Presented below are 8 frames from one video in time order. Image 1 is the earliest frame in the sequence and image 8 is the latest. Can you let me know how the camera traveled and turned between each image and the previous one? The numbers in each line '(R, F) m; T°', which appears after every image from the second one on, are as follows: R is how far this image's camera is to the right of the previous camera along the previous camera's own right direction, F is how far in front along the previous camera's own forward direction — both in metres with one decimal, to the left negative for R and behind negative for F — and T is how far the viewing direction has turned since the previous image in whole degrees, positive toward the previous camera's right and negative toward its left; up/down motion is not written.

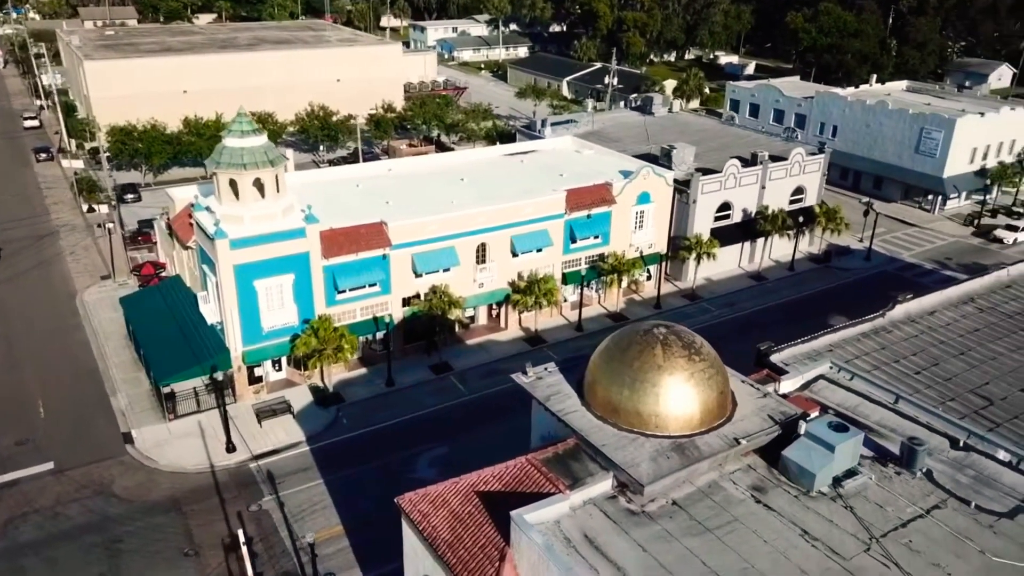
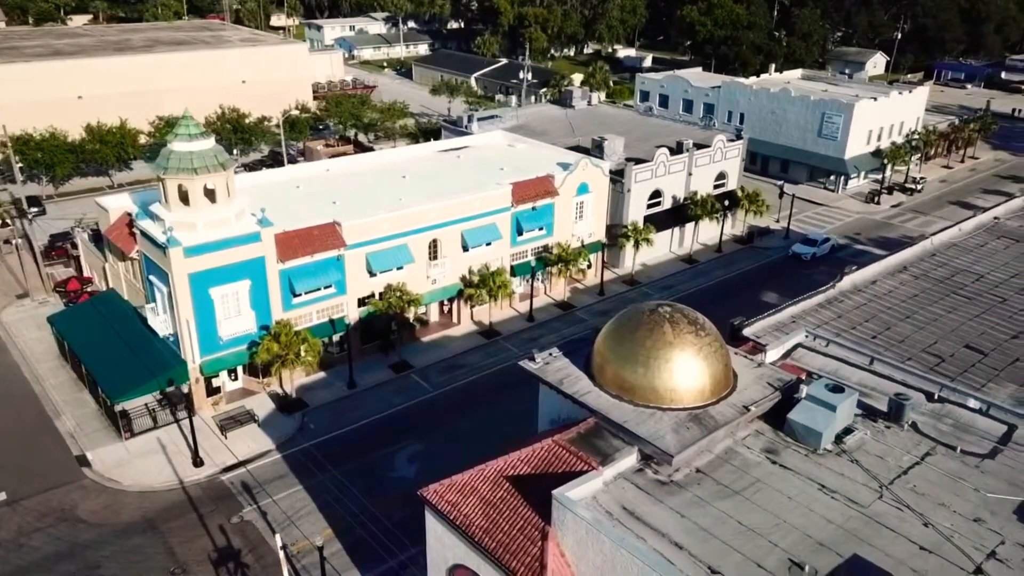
(-2.9, -0.3) m; +7°
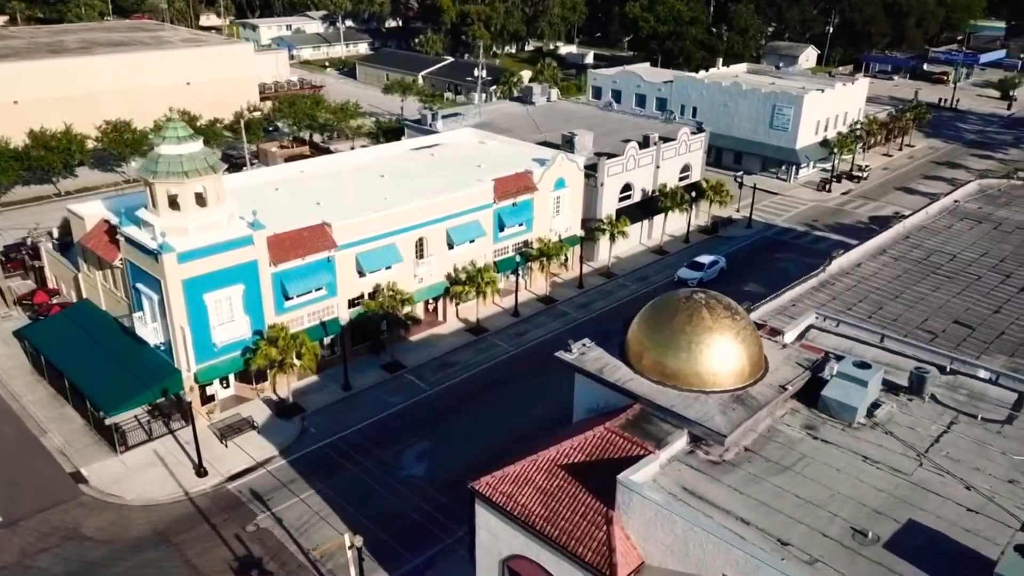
(-2.8, -0.2) m; +5°
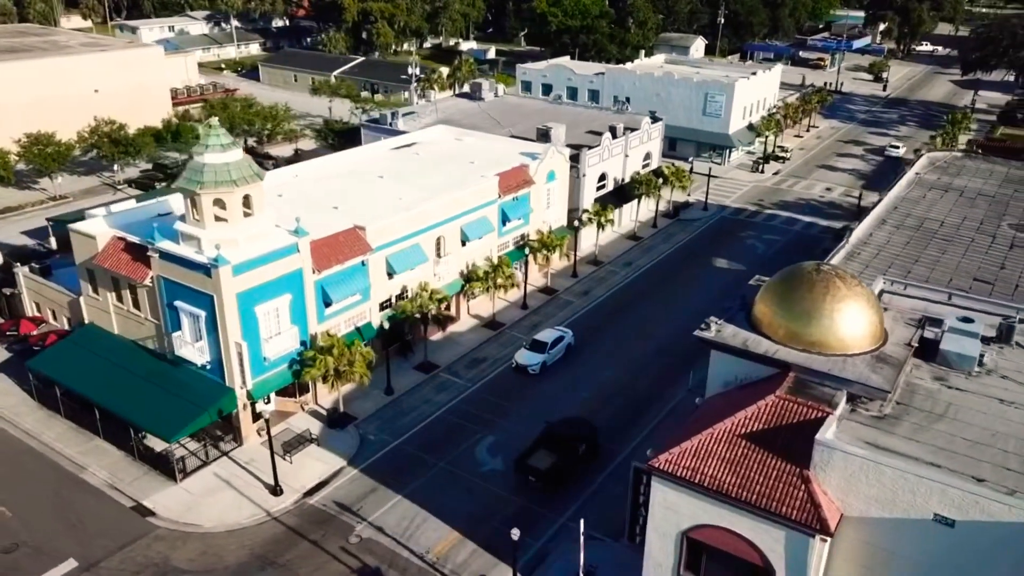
(-7.8, 0.0) m; +9°
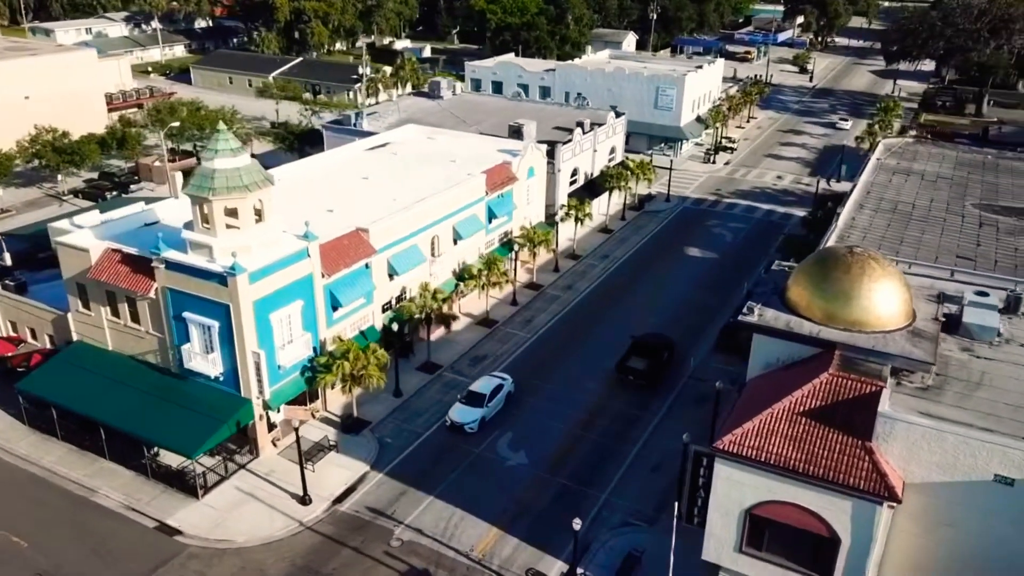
(-3.8, -0.1) m; +6°
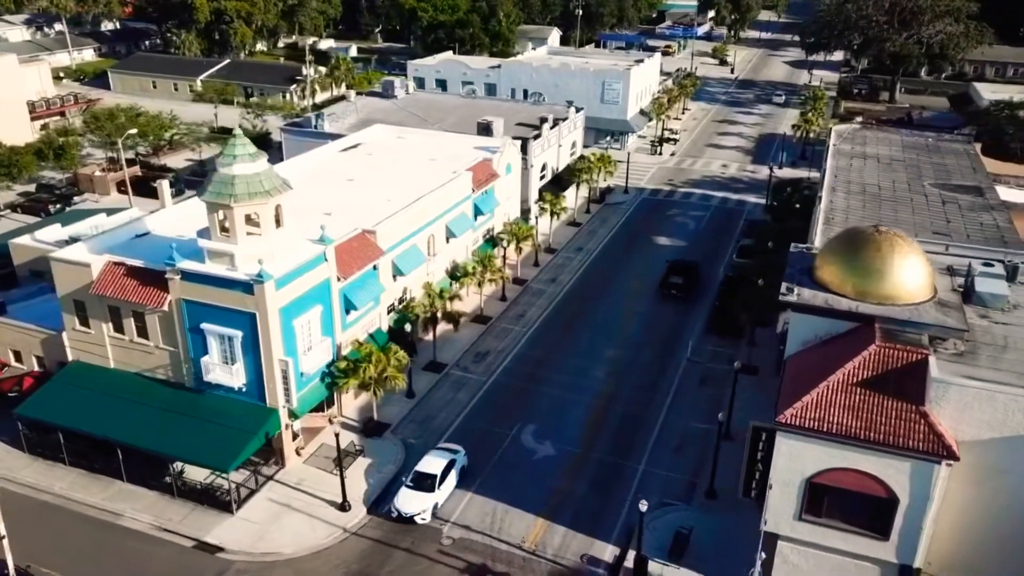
(-4.4, -0.2) m; +6°
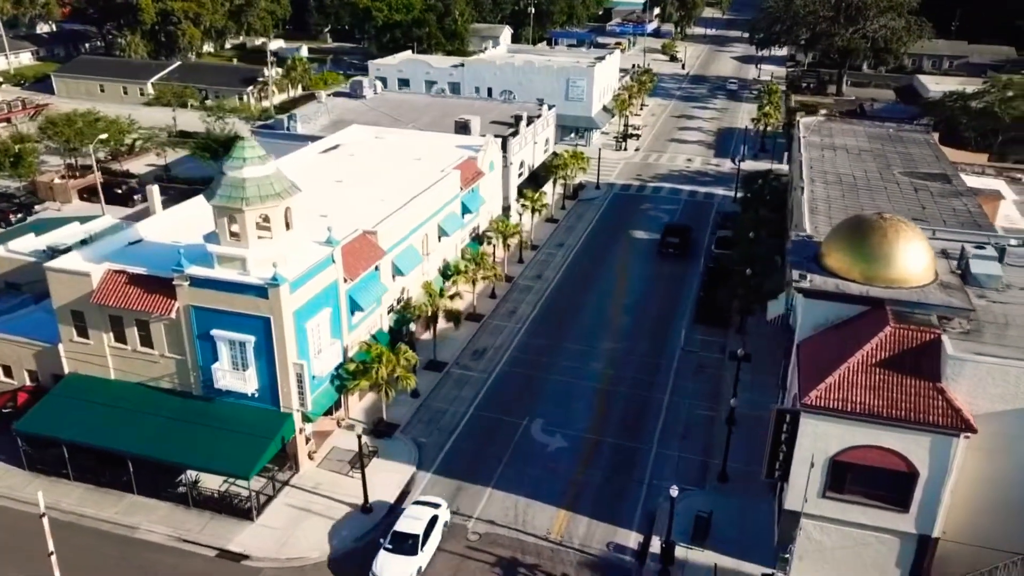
(-2.6, -0.2) m; +4°
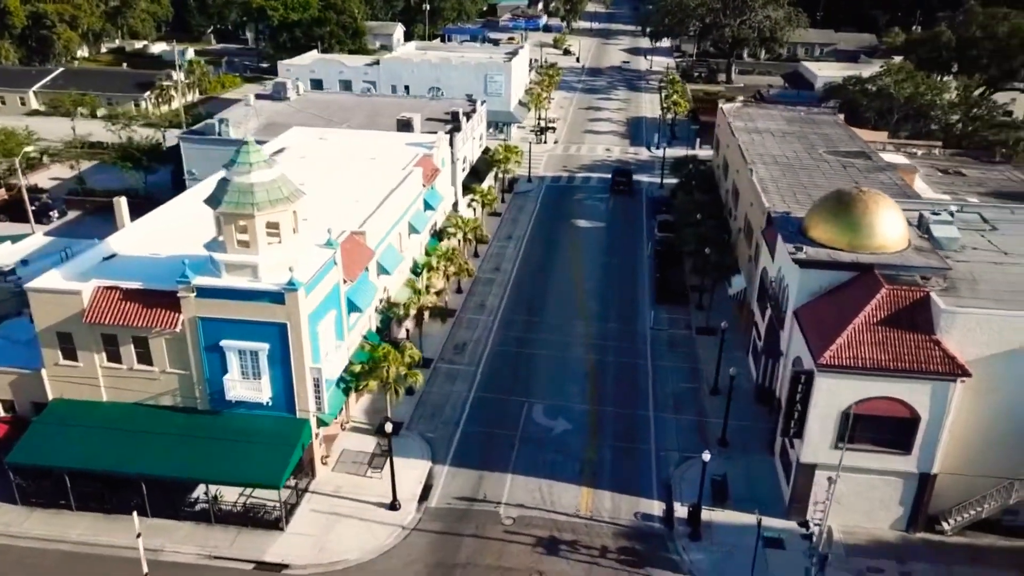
(-4.9, -0.4) m; +8°
